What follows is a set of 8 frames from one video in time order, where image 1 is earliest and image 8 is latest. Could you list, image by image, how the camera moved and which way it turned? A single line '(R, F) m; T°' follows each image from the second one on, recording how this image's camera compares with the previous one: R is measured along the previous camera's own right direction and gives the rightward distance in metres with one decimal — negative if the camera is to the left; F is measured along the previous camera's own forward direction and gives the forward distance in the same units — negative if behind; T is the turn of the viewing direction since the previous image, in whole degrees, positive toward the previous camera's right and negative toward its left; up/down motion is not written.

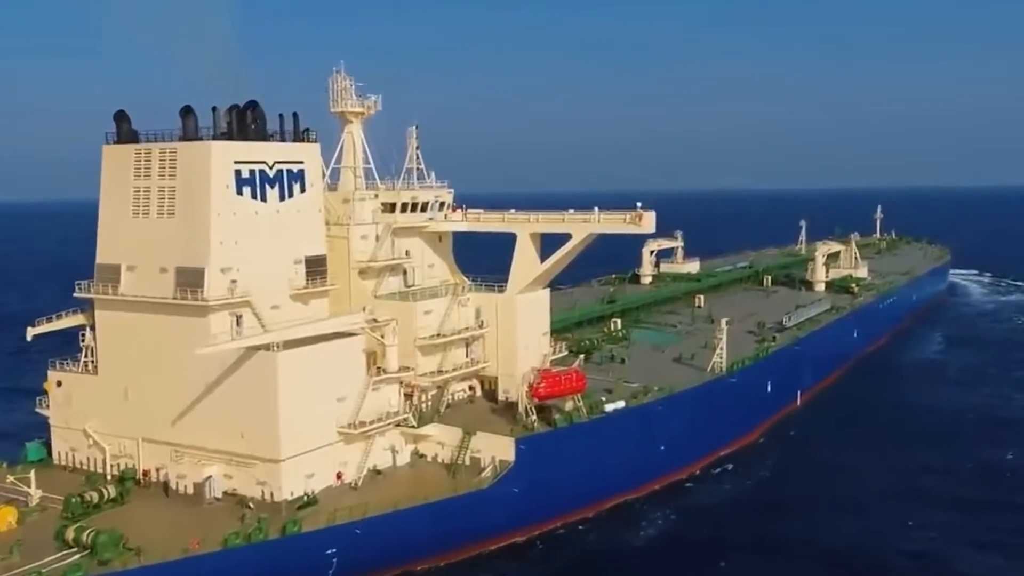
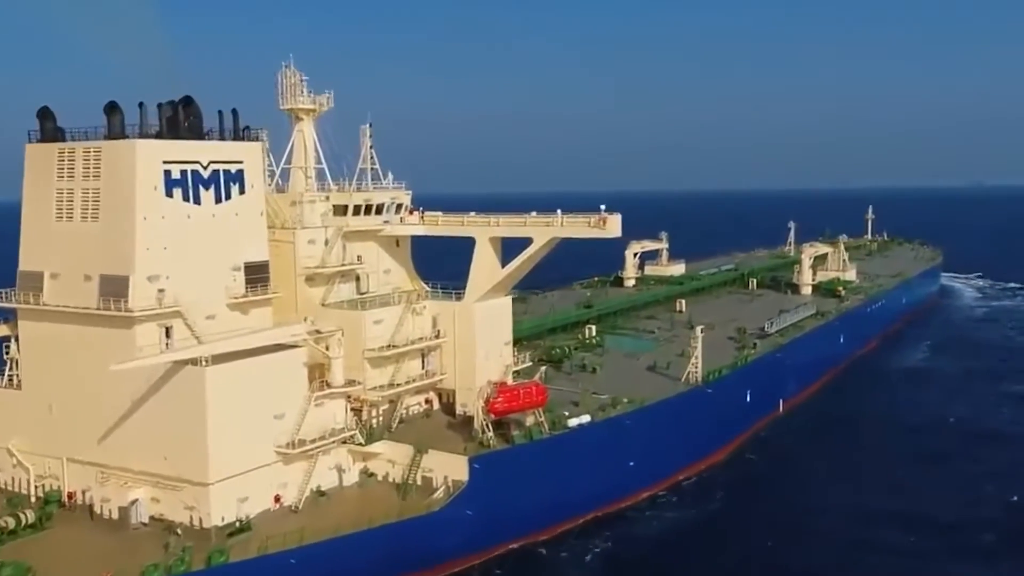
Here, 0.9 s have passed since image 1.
(+0.7, +1.4) m; 0°
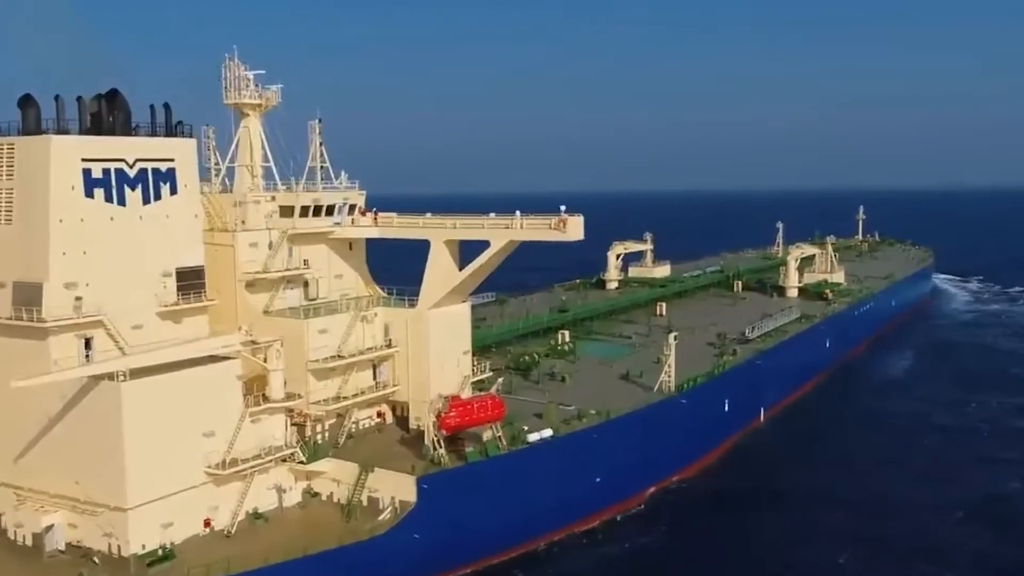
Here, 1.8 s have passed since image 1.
(+0.7, +1.4) m; 0°
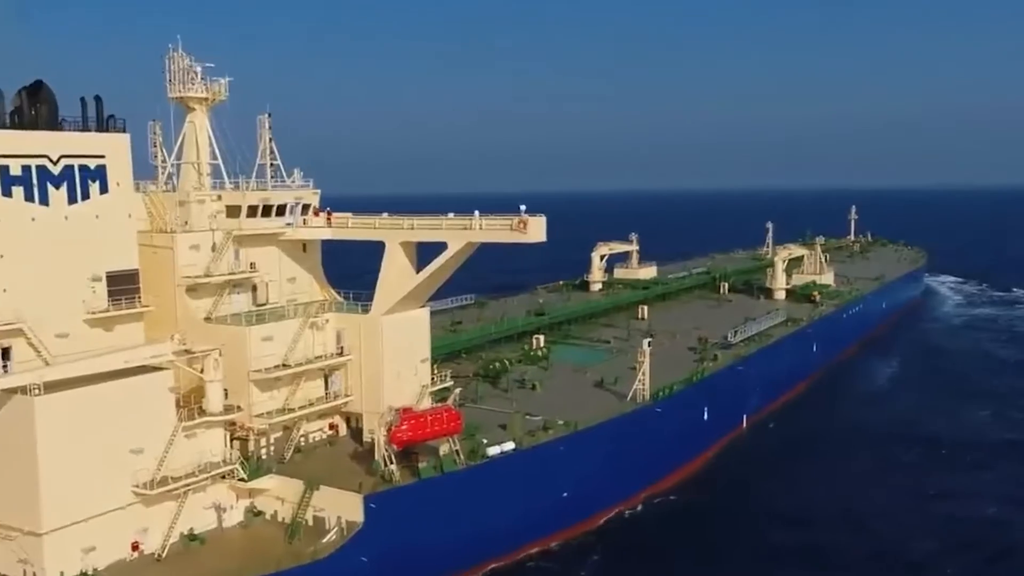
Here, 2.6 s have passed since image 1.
(+0.6, +1.3) m; 0°
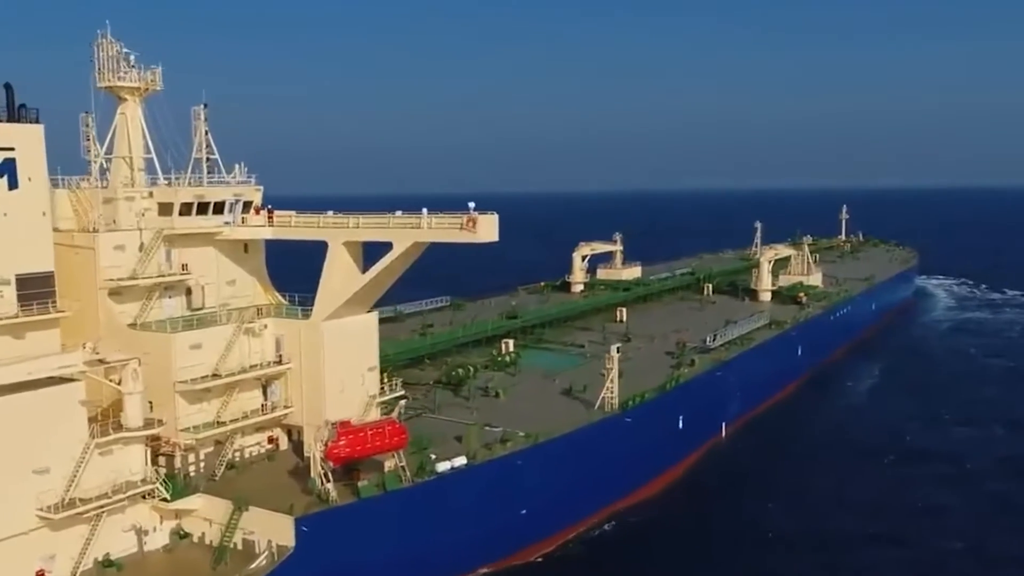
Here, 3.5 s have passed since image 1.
(+0.7, +1.5) m; 0°
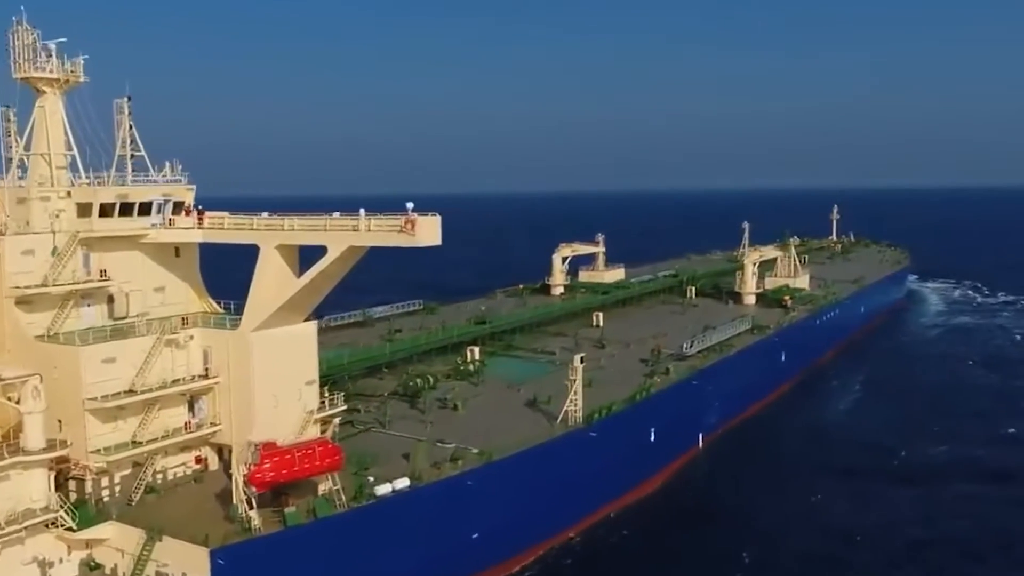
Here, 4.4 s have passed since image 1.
(+0.7, +1.5) m; 0°
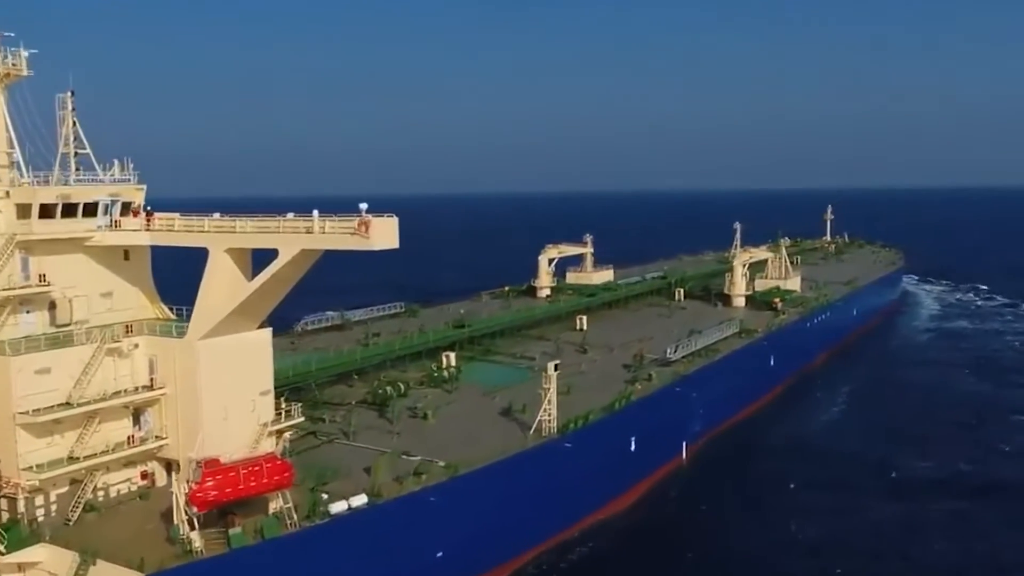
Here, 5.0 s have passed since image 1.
(+0.5, +1.0) m; 0°
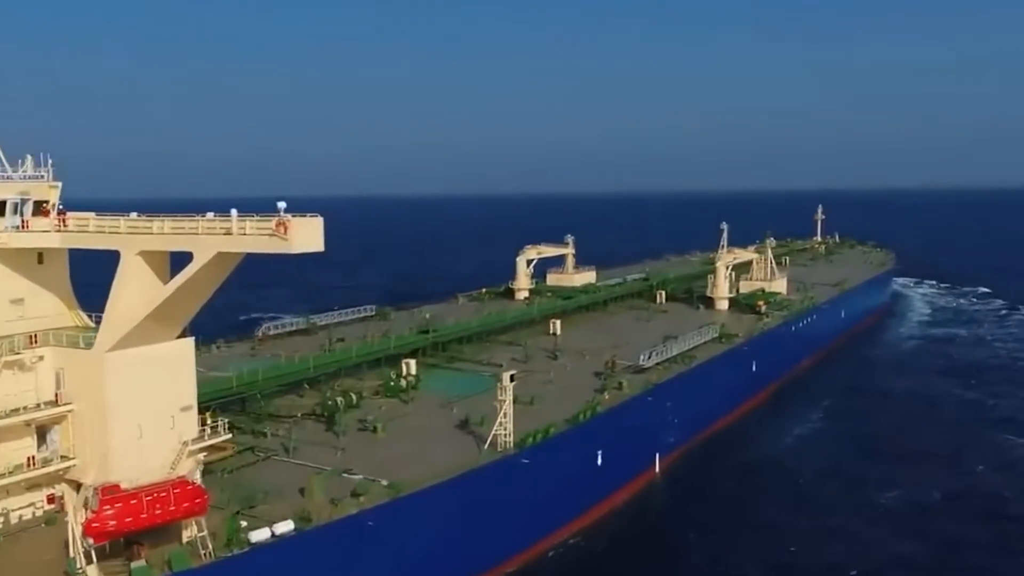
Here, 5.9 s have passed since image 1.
(+0.7, +1.4) m; 0°
